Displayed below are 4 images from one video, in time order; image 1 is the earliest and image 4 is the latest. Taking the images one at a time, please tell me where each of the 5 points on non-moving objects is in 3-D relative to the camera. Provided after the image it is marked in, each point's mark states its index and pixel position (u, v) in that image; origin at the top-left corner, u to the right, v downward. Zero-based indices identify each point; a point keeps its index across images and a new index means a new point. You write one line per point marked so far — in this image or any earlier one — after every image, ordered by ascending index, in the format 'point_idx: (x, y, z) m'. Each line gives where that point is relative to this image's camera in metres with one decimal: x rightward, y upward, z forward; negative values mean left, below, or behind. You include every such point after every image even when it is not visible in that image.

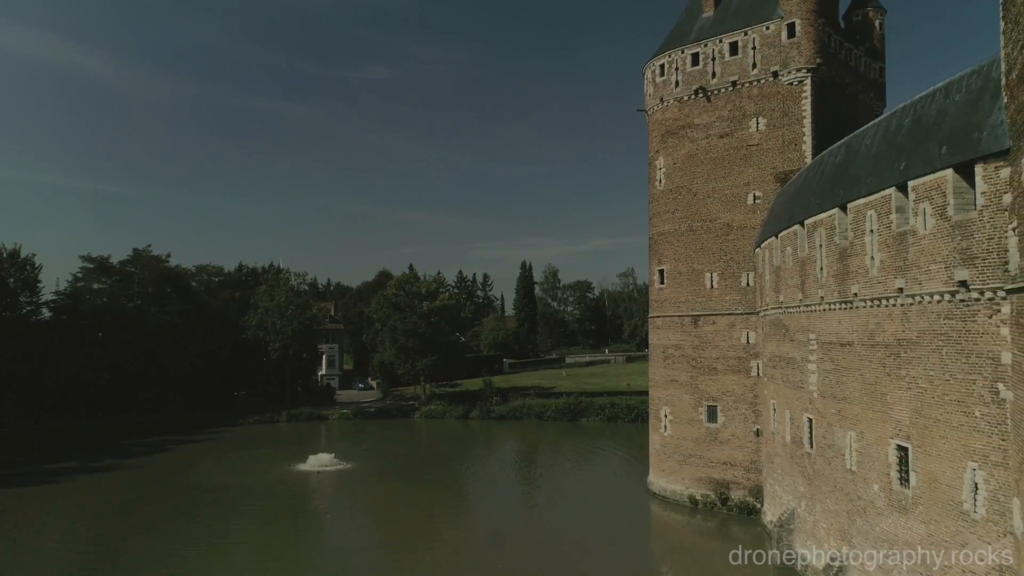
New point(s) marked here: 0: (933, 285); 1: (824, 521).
0: (+6.5, 0.0, +10.5) m
1: (+6.5, -4.8, +14.3) m
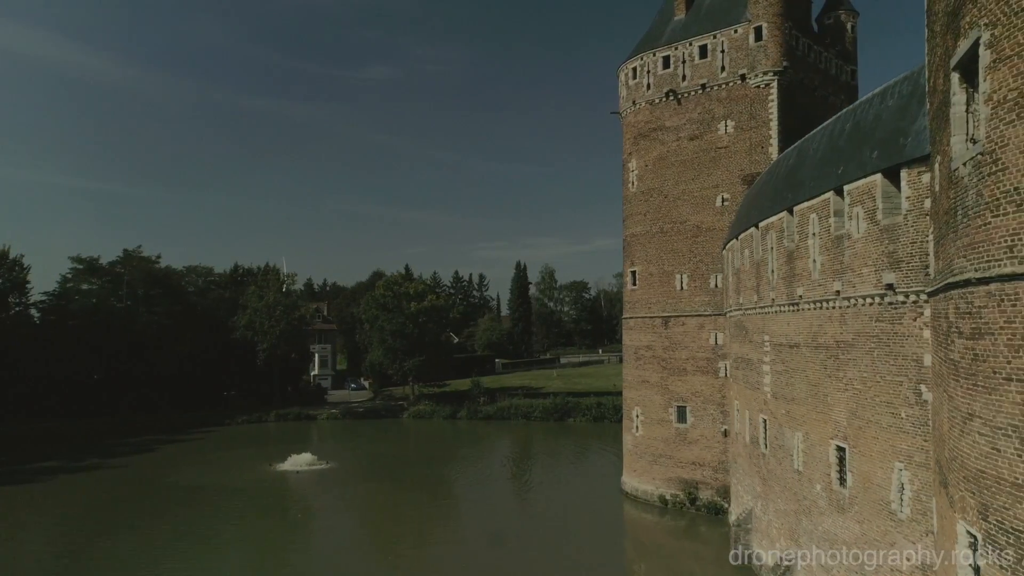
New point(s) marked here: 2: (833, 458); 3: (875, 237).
0: (+5.5, 0.0, +10.7) m
1: (+5.6, -4.9, +14.5) m
2: (+5.6, -3.0, +11.9) m
3: (+5.5, +0.8, +10.4) m
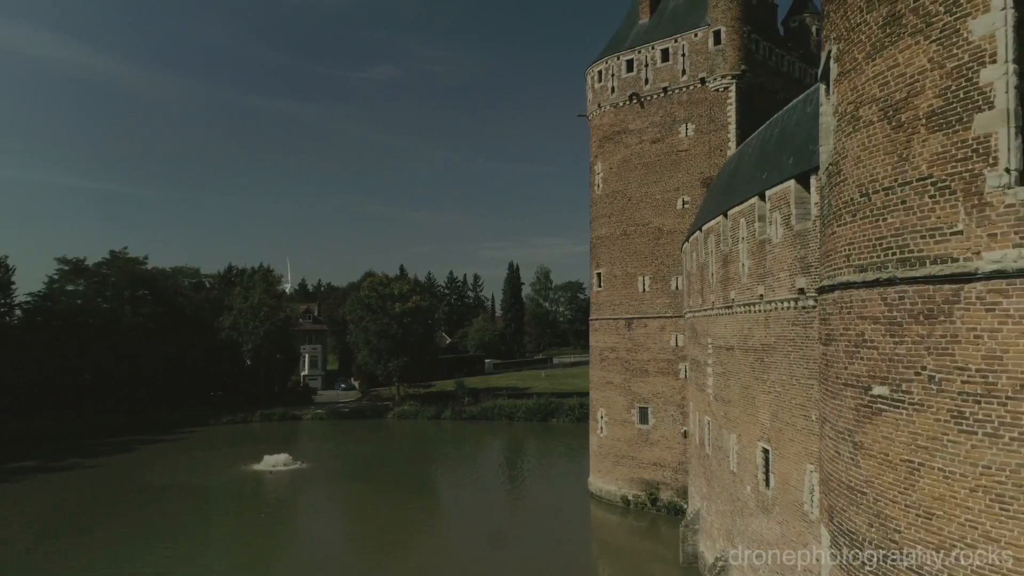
0: (+4.3, -0.1, +10.8) m
1: (+4.3, -5.0, +14.6) m
2: (+4.3, -3.0, +12.1) m
3: (+4.2, +0.7, +10.5) m
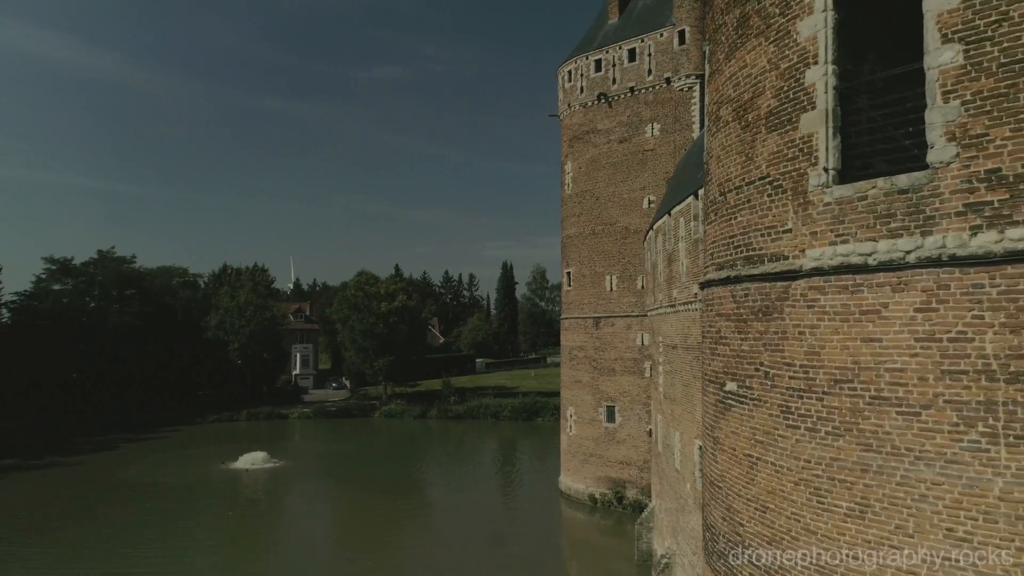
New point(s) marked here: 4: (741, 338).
0: (+3.2, 0.0, +10.9) m
1: (+3.3, -4.9, +14.7) m
2: (+3.3, -3.0, +12.2) m
3: (+3.2, +0.7, +10.6) m
4: (+1.7, -0.4, +5.2) m
